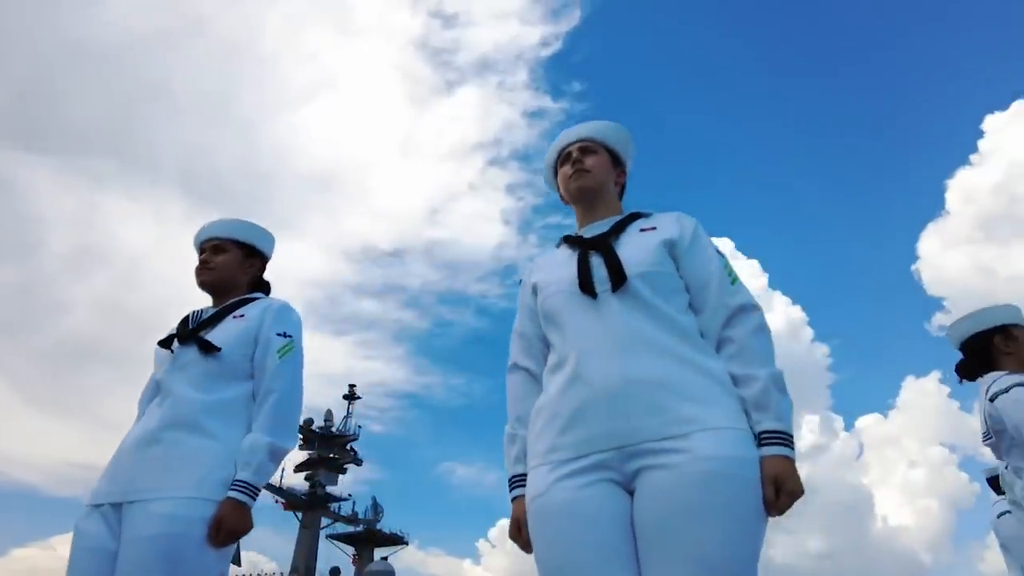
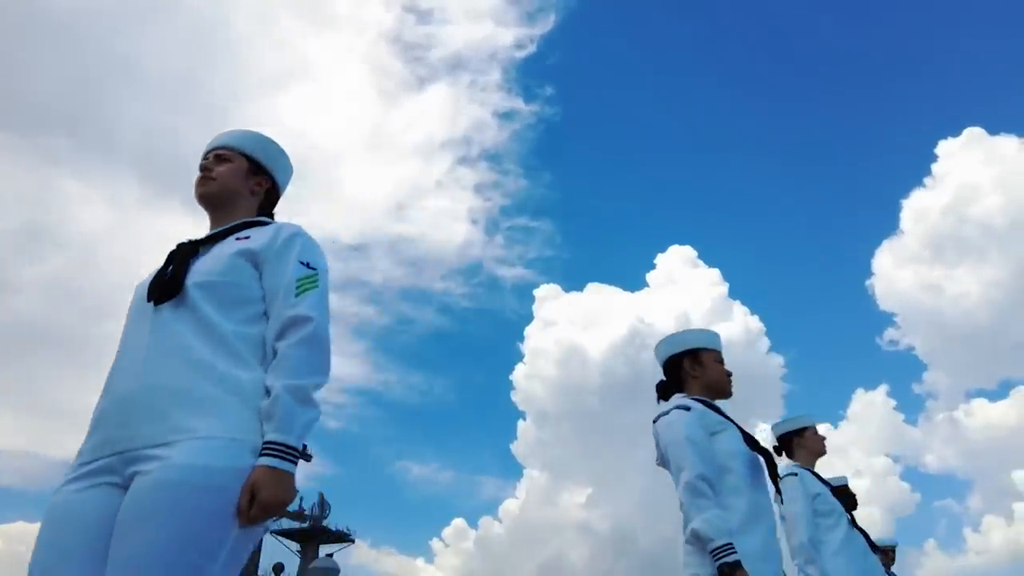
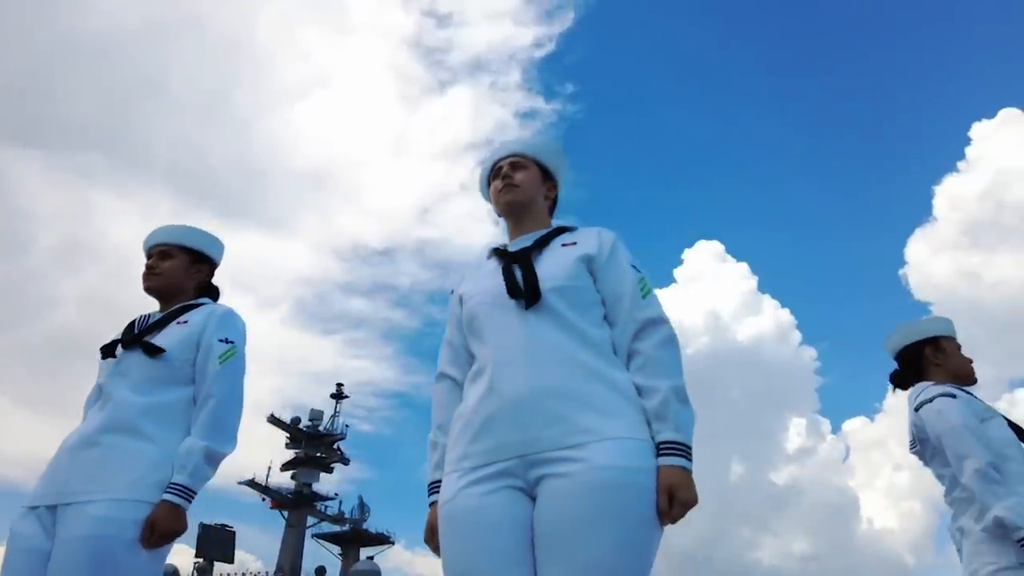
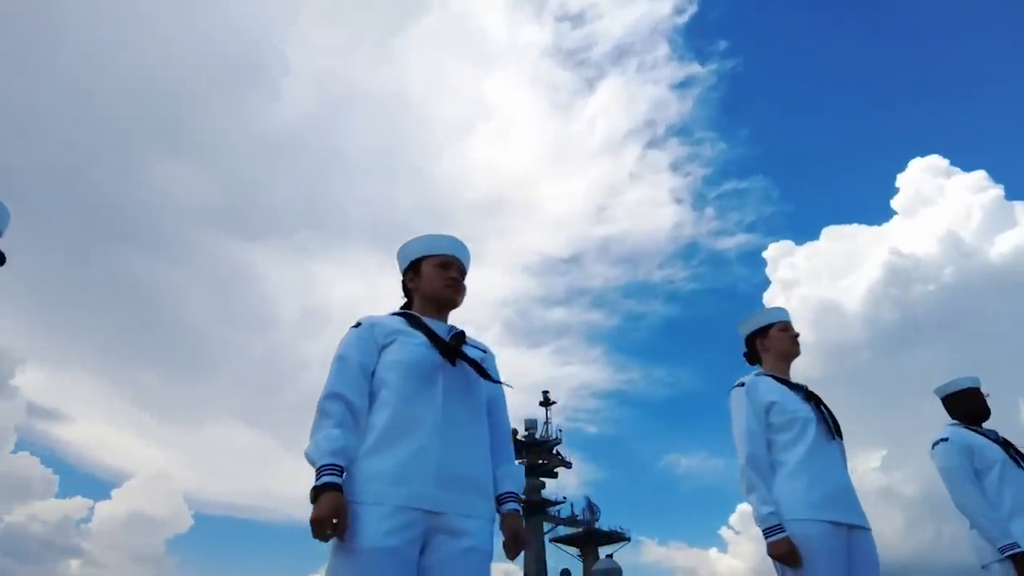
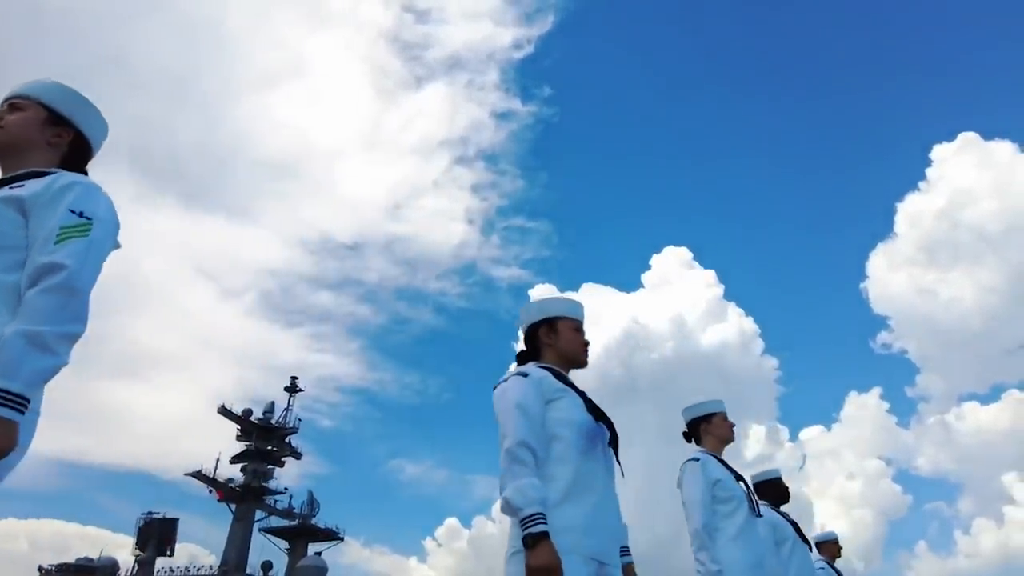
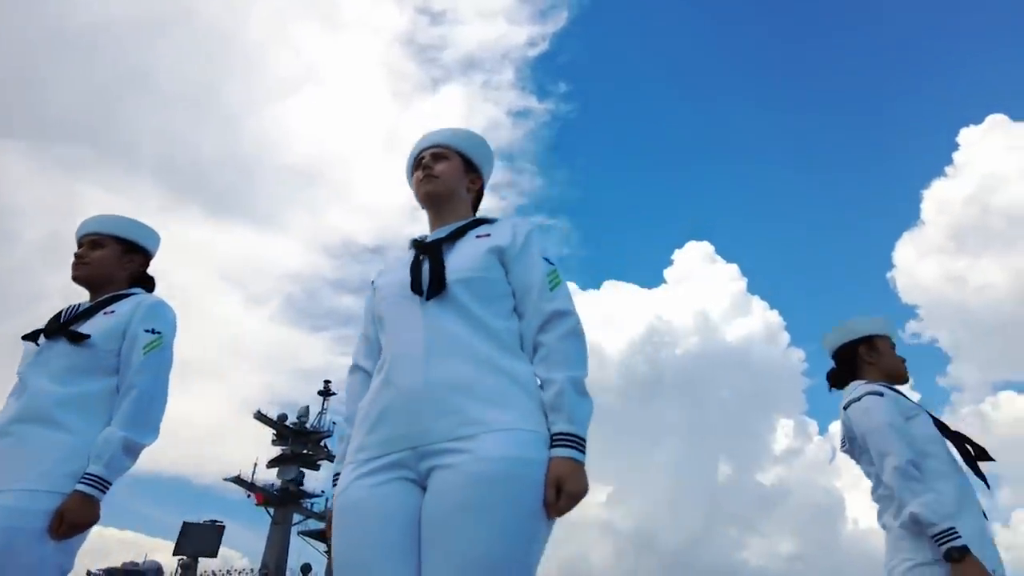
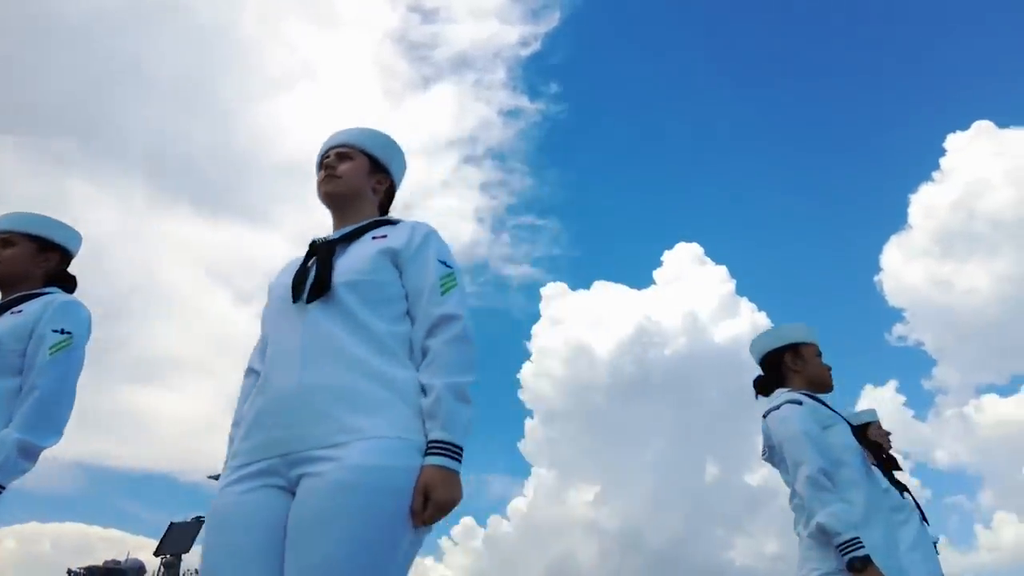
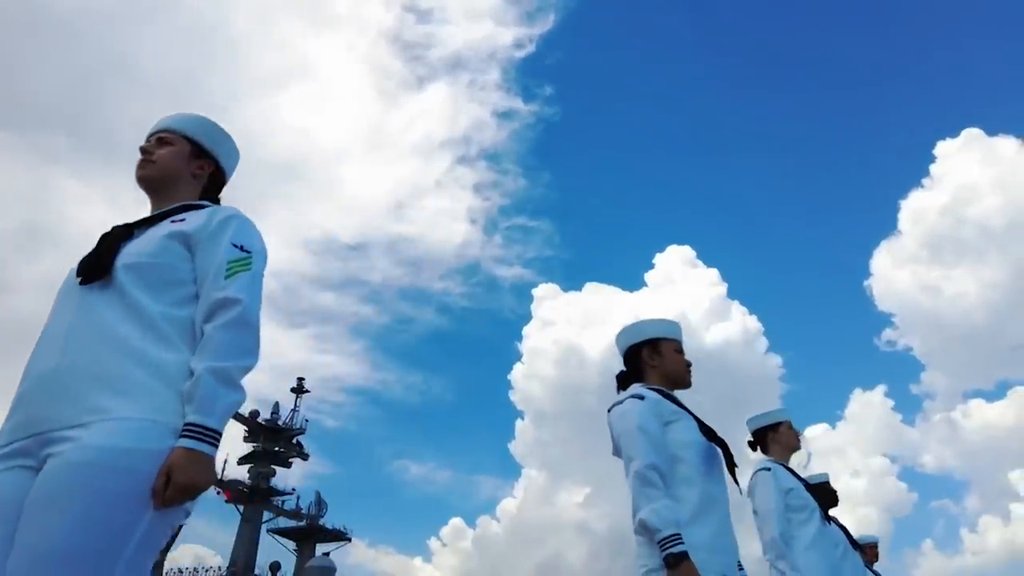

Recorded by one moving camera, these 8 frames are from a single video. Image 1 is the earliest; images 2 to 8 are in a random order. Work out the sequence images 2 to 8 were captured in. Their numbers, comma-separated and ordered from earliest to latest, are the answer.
3, 6, 7, 2, 8, 5, 4
